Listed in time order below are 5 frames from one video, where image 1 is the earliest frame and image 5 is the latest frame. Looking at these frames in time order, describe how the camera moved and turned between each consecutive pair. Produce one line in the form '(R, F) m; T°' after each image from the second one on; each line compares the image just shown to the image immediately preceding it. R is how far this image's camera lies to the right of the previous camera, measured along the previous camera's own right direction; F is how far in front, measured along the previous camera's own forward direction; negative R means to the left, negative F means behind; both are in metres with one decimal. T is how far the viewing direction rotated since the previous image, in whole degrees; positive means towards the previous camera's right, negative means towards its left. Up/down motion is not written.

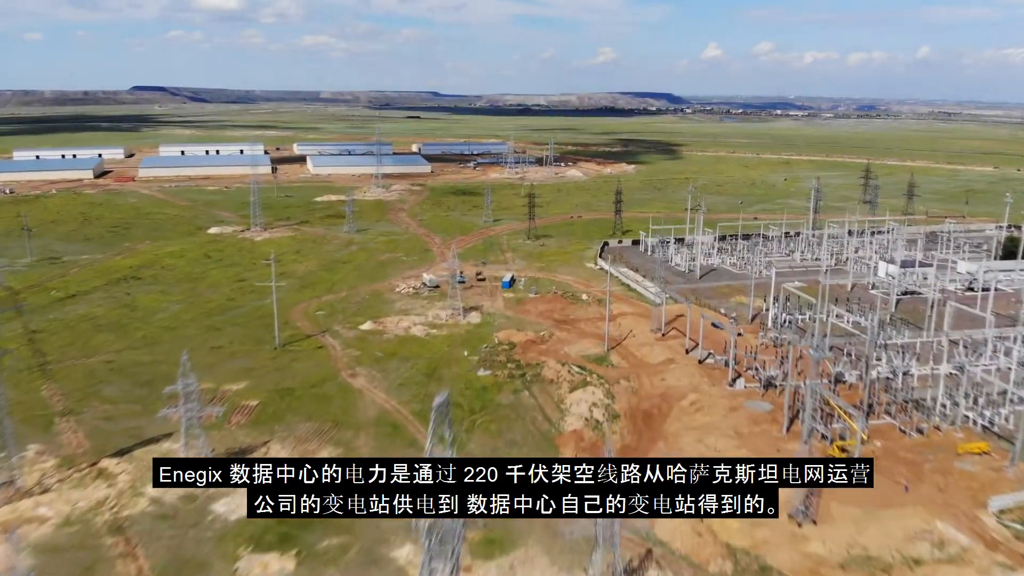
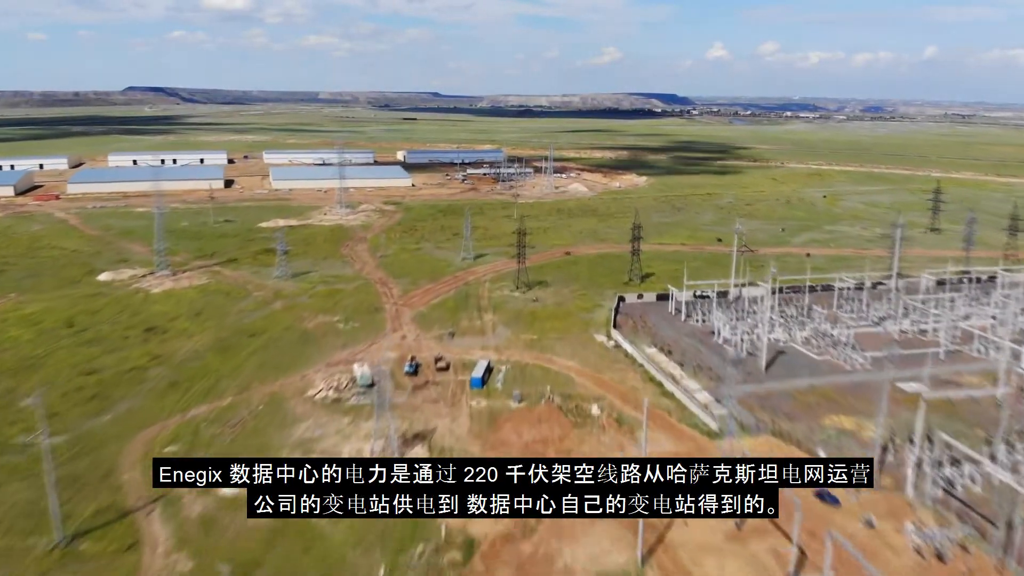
(+1.7, +12.1) m; 0°
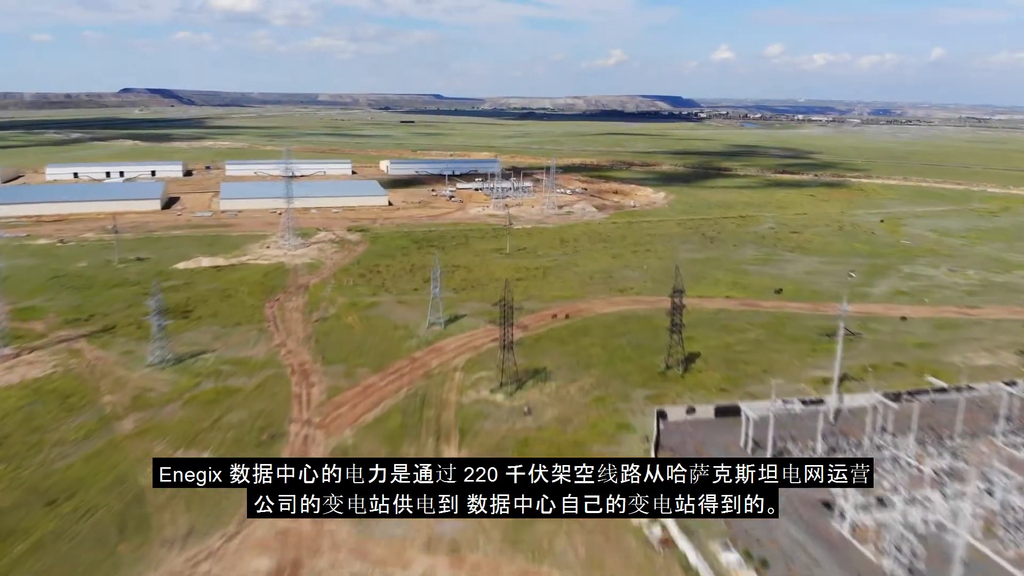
(+1.3, +12.0) m; 0°
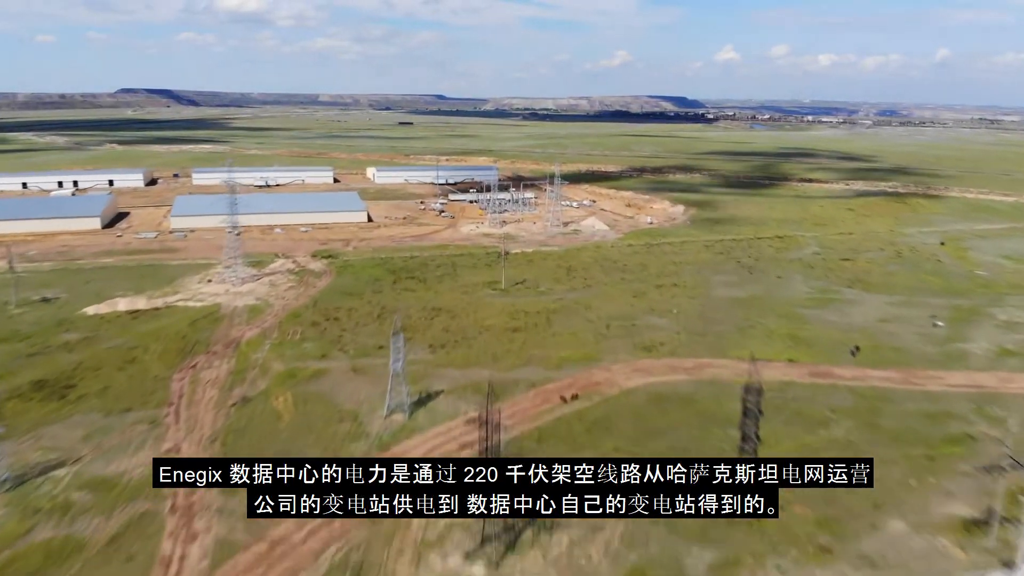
(+0.5, +8.5) m; 0°
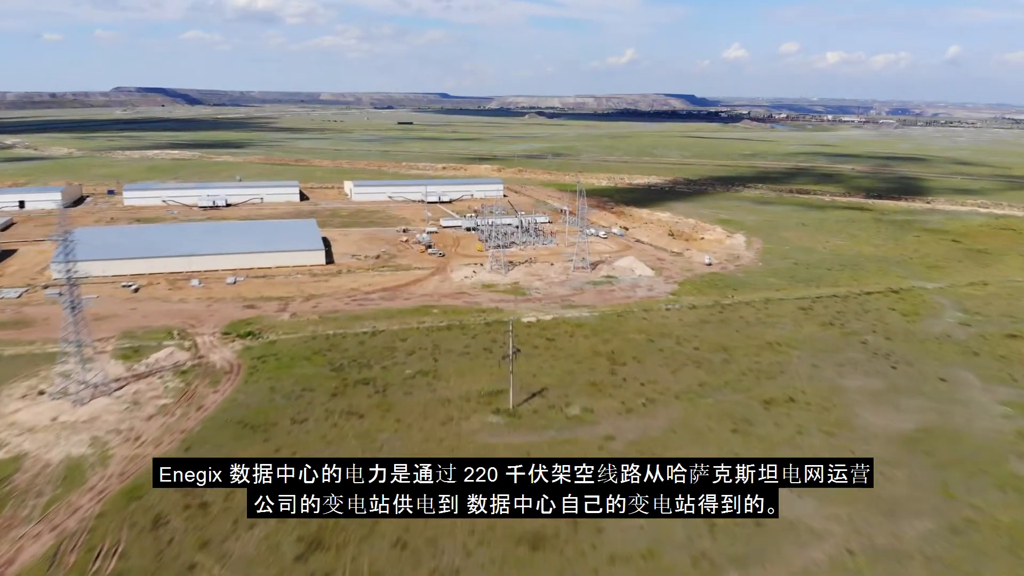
(-0.7, +14.6) m; 0°
